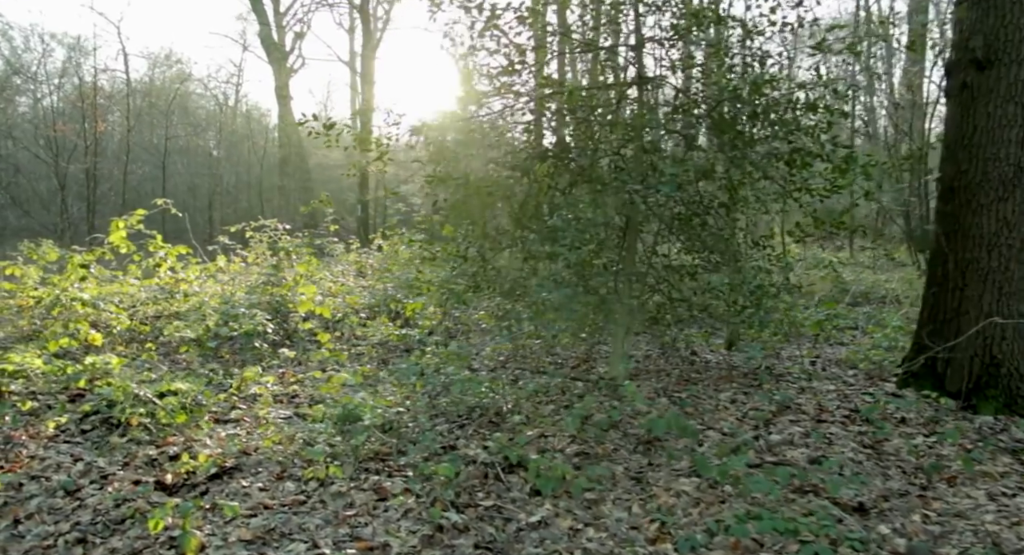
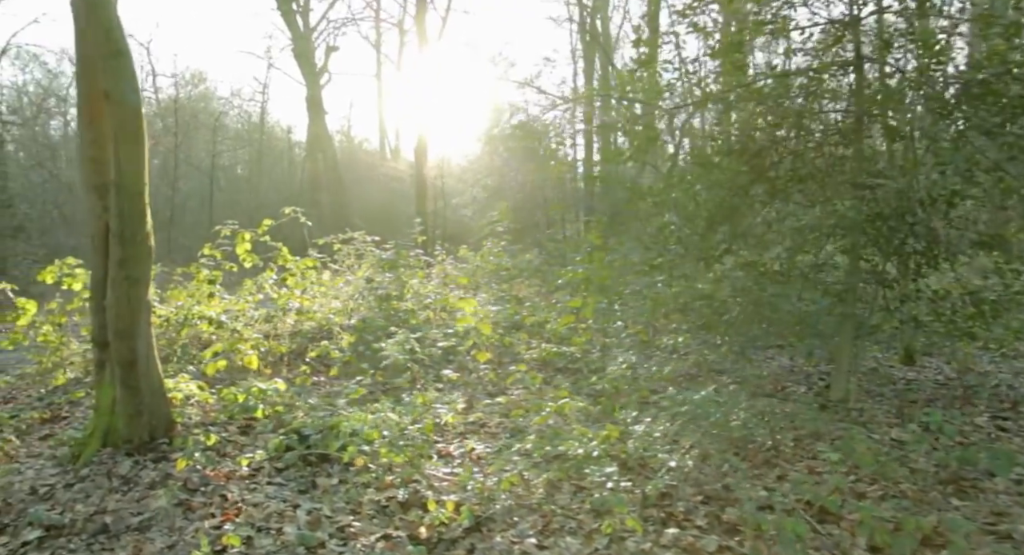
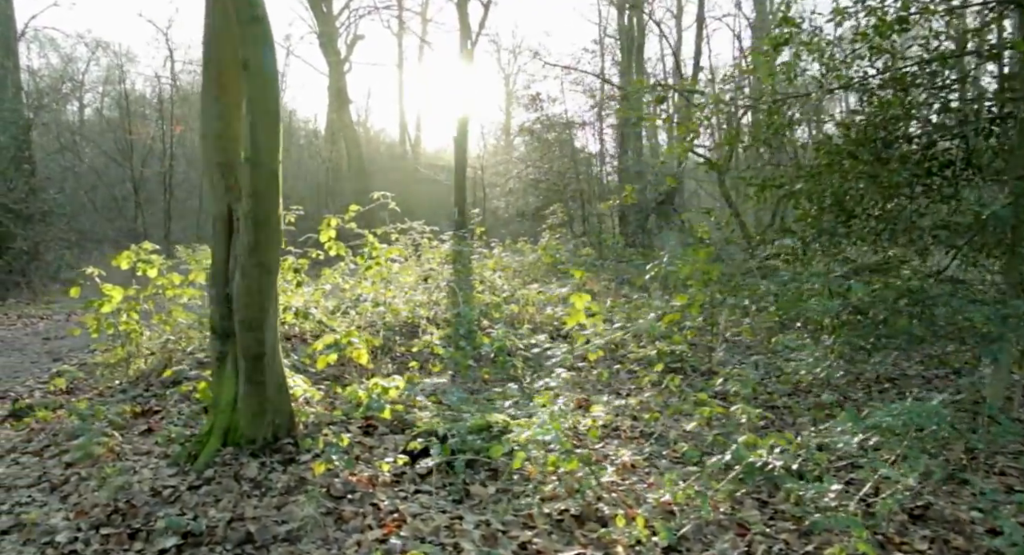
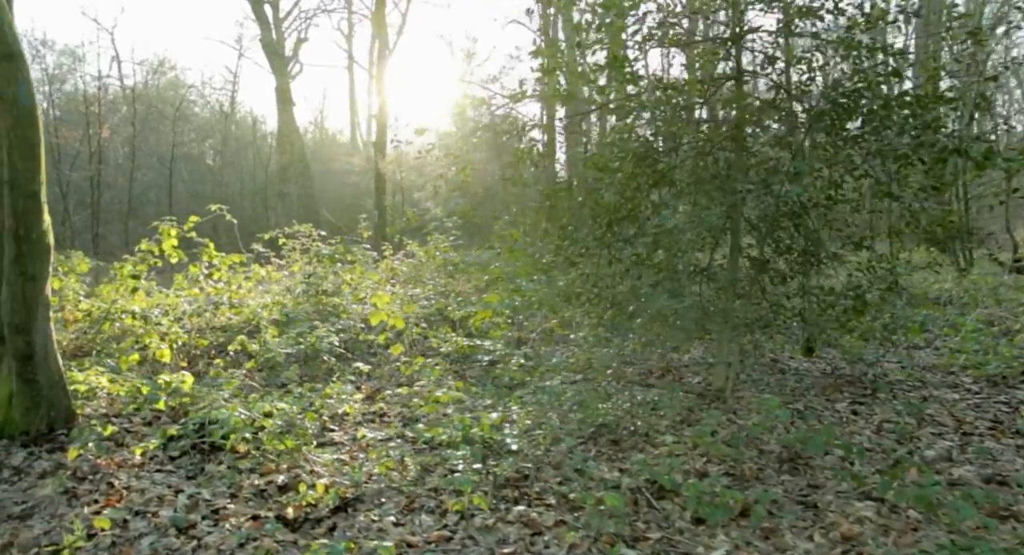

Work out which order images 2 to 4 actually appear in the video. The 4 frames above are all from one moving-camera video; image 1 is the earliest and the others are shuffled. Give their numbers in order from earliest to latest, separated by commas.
4, 2, 3
